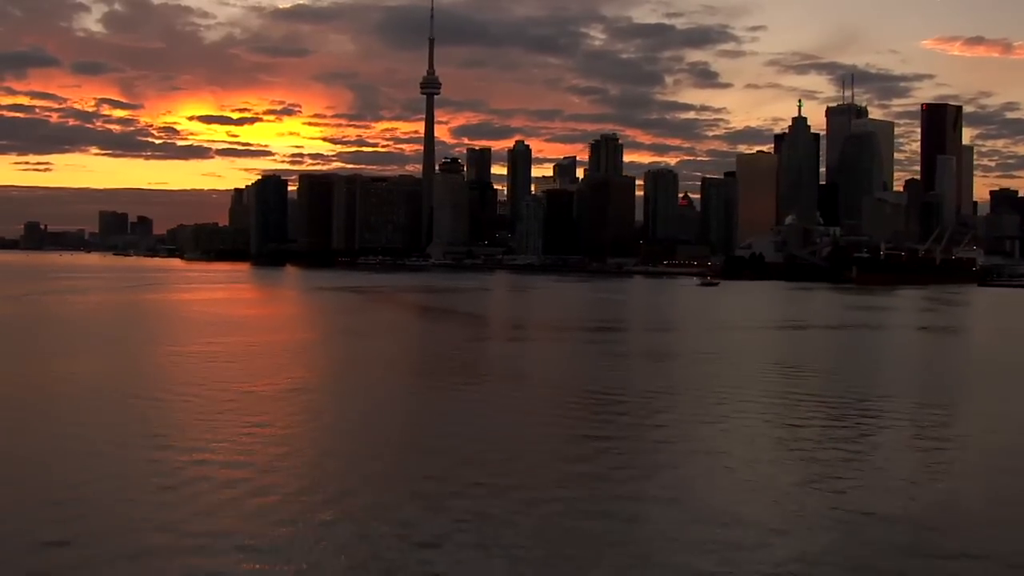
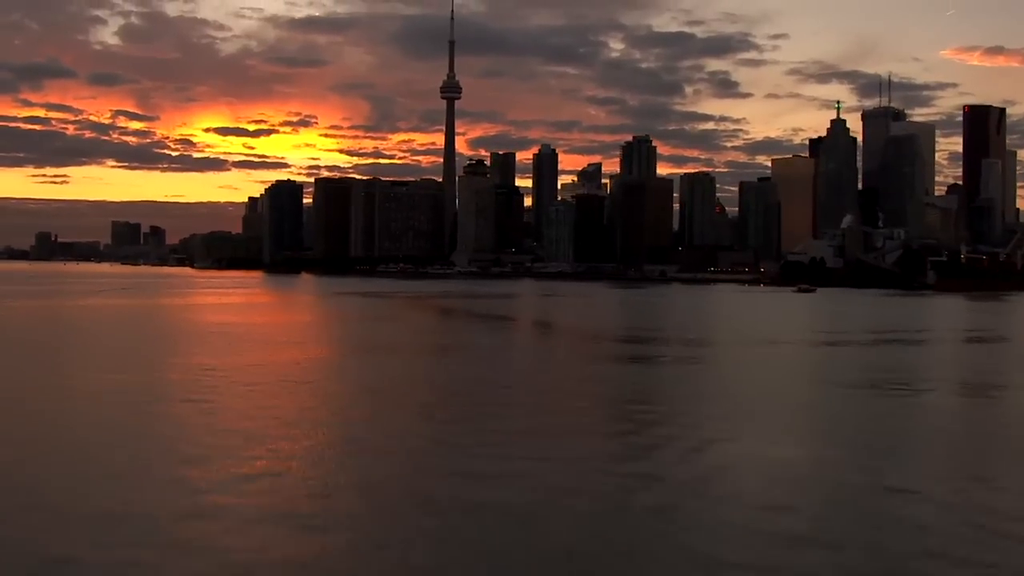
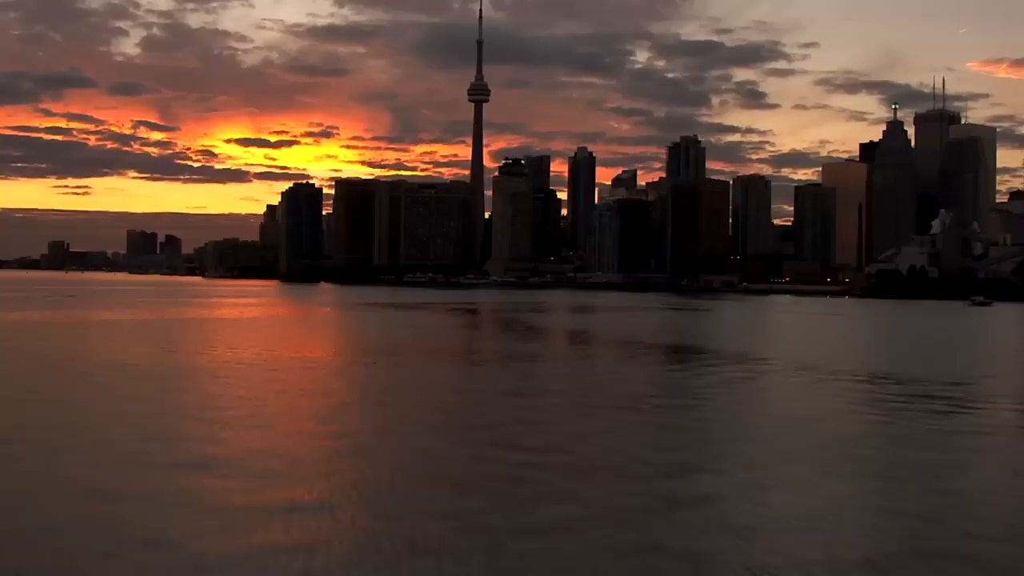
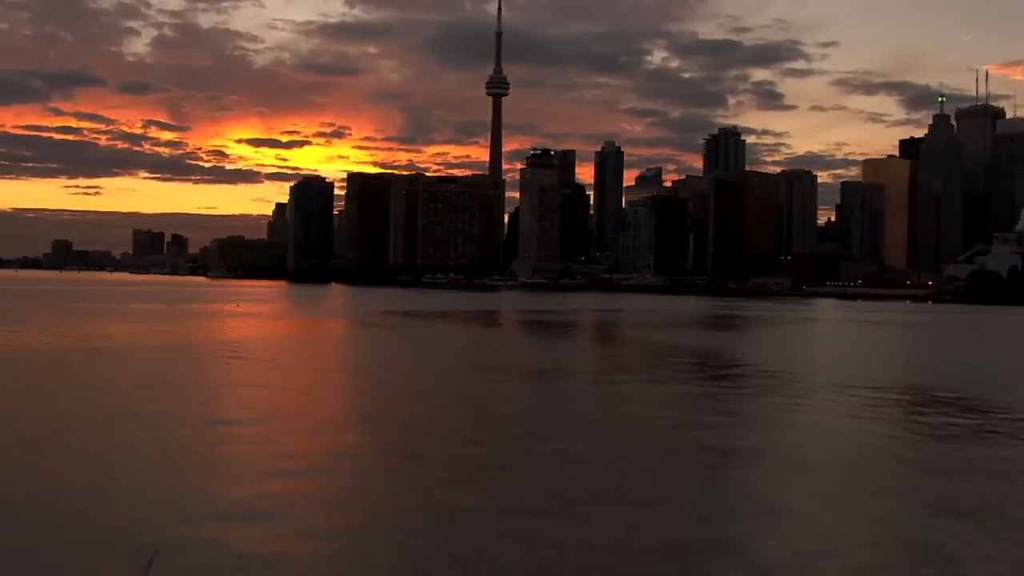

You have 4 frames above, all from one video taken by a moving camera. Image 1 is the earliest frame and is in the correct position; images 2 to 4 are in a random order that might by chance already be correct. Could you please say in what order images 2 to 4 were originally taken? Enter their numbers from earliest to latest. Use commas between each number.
2, 3, 4
